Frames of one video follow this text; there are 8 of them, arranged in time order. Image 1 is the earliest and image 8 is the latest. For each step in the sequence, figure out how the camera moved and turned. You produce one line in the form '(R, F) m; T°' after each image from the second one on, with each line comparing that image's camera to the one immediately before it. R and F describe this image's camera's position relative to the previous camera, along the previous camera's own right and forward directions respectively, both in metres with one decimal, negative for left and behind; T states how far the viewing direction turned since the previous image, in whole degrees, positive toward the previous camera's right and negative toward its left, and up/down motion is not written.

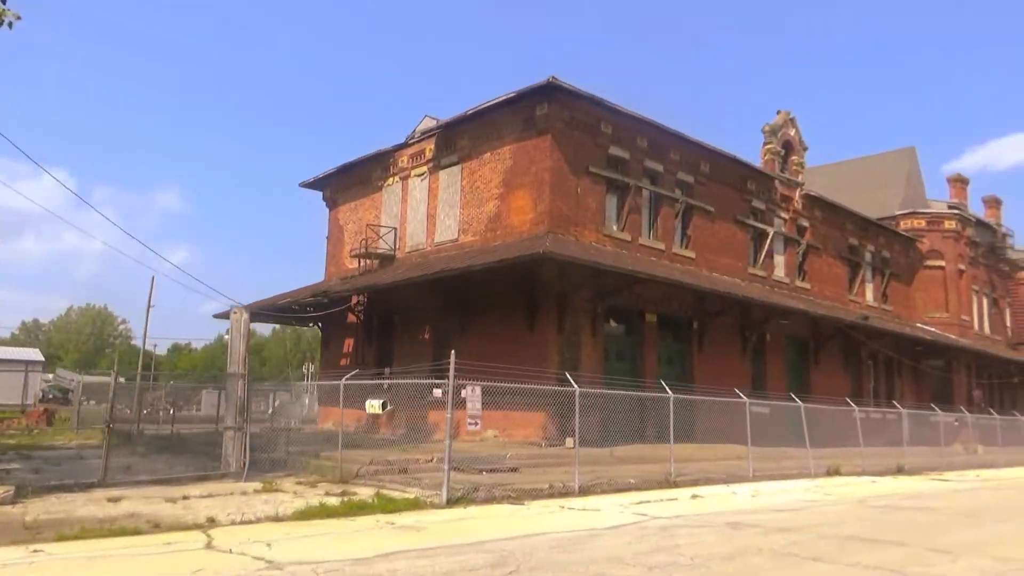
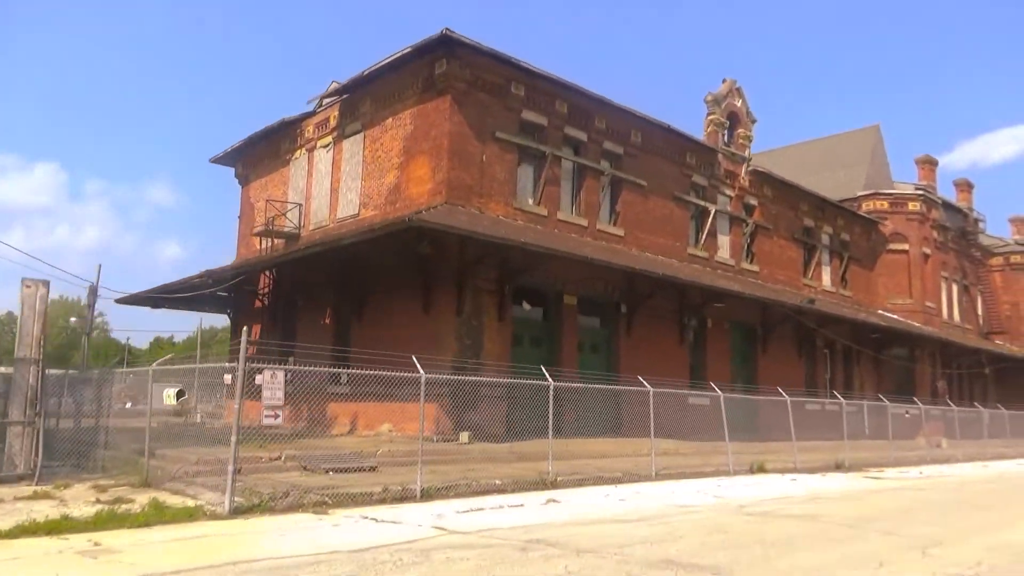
(+1.8, +1.7) m; +1°
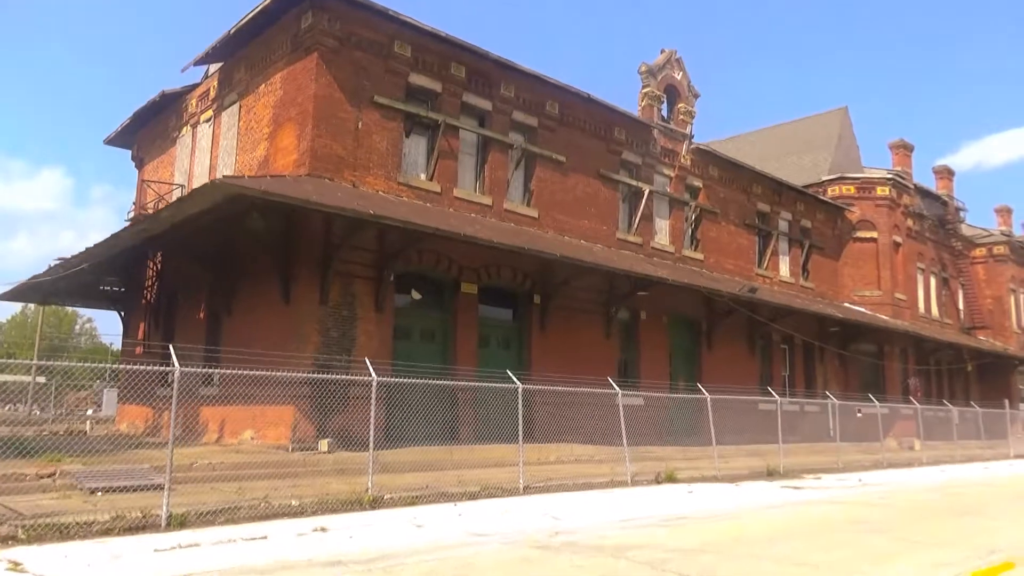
(+2.1, +1.9) m; 0°
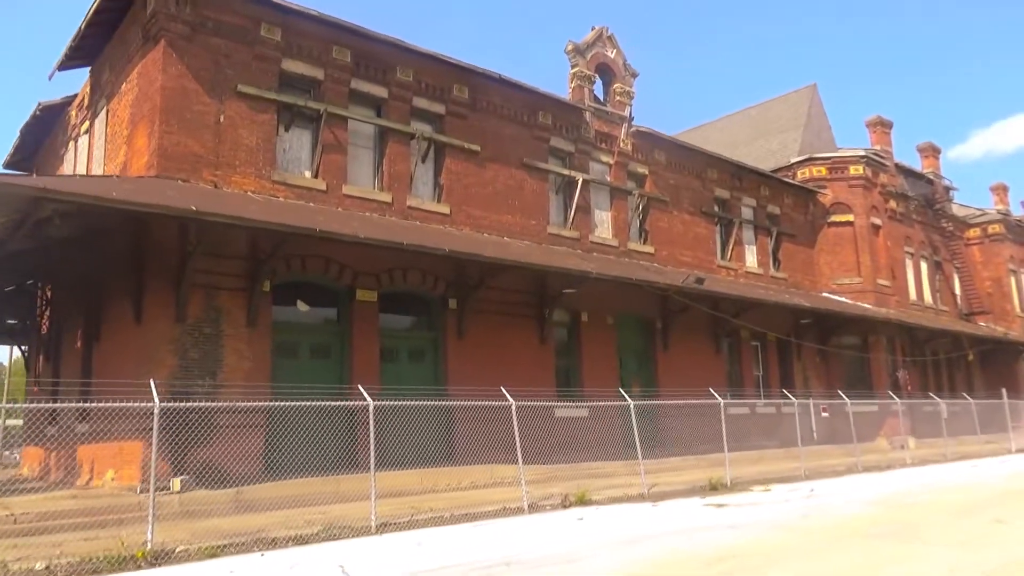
(+1.8, +1.7) m; -1°
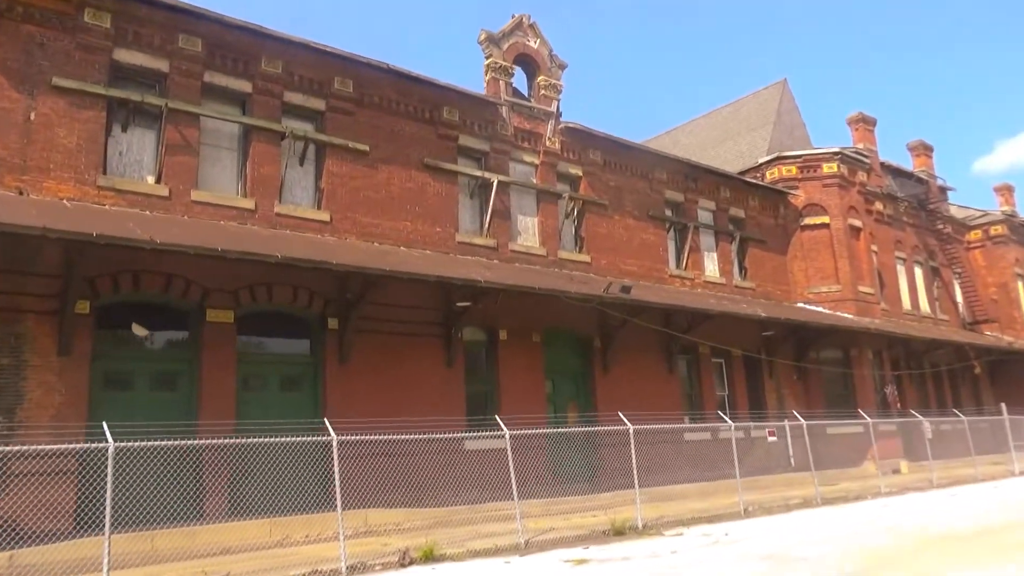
(+2.1, +1.9) m; -2°
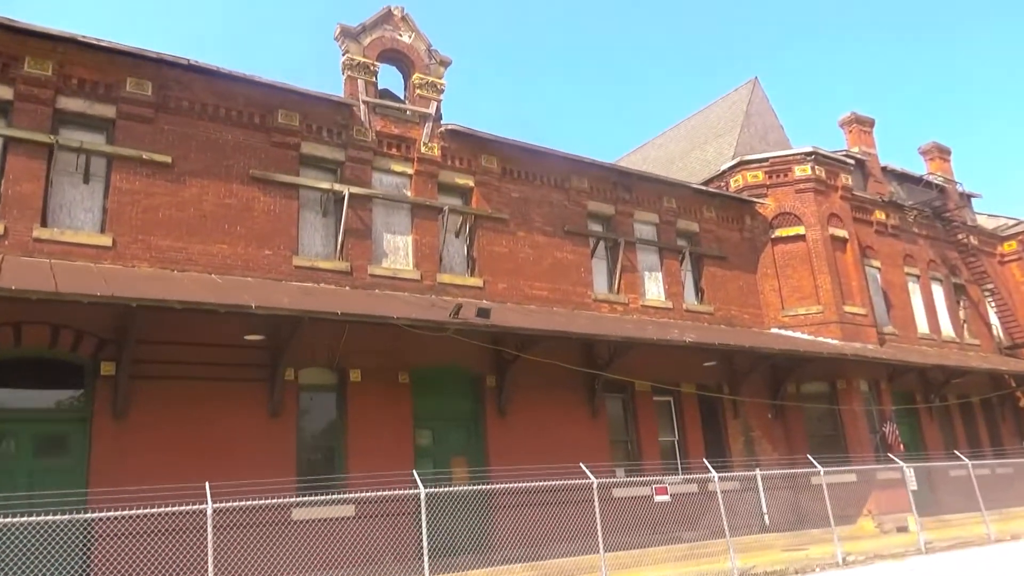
(+3.2, +2.7) m; -5°
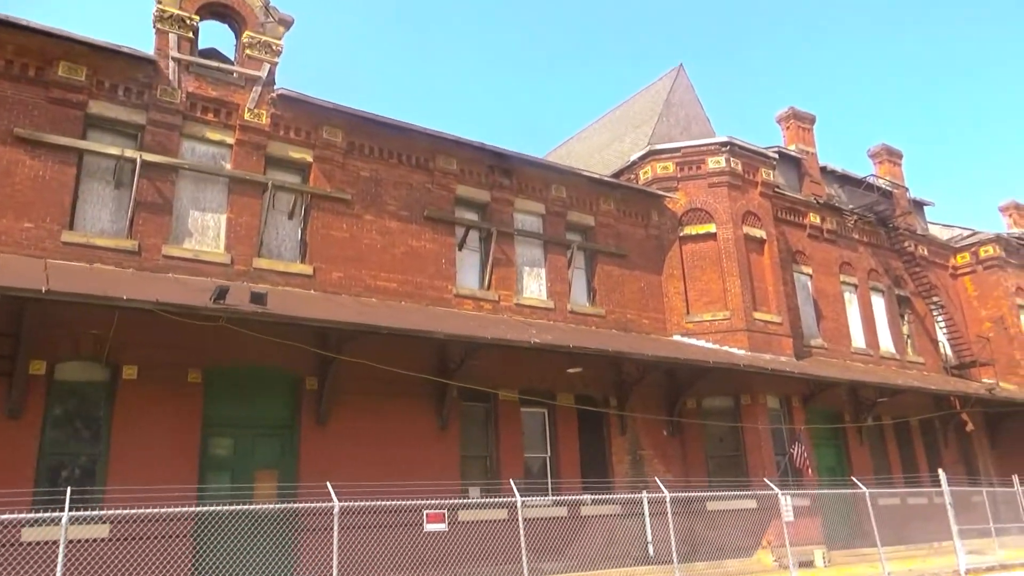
(+2.5, +1.7) m; 0°
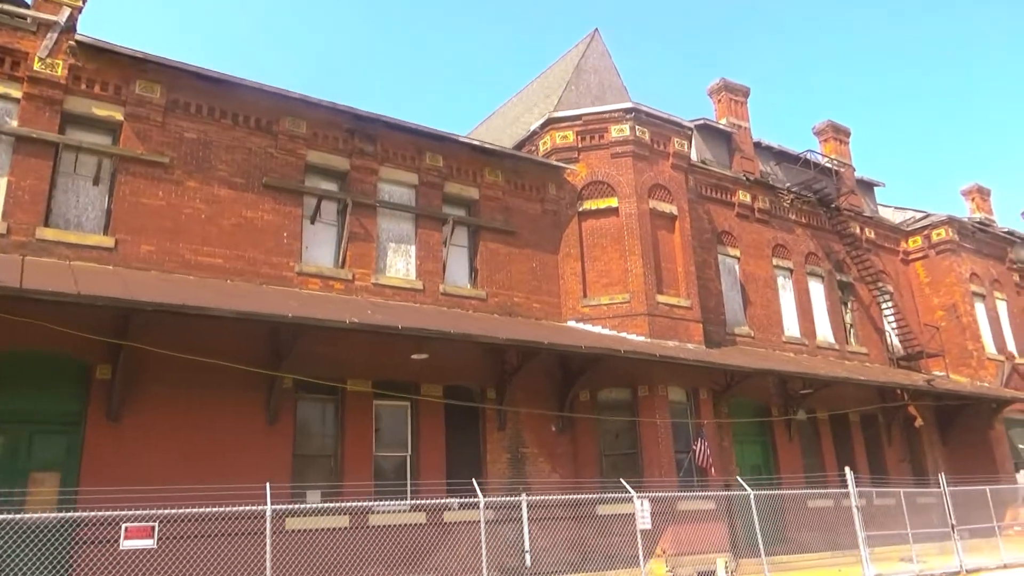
(+2.2, +1.5) m; 0°
